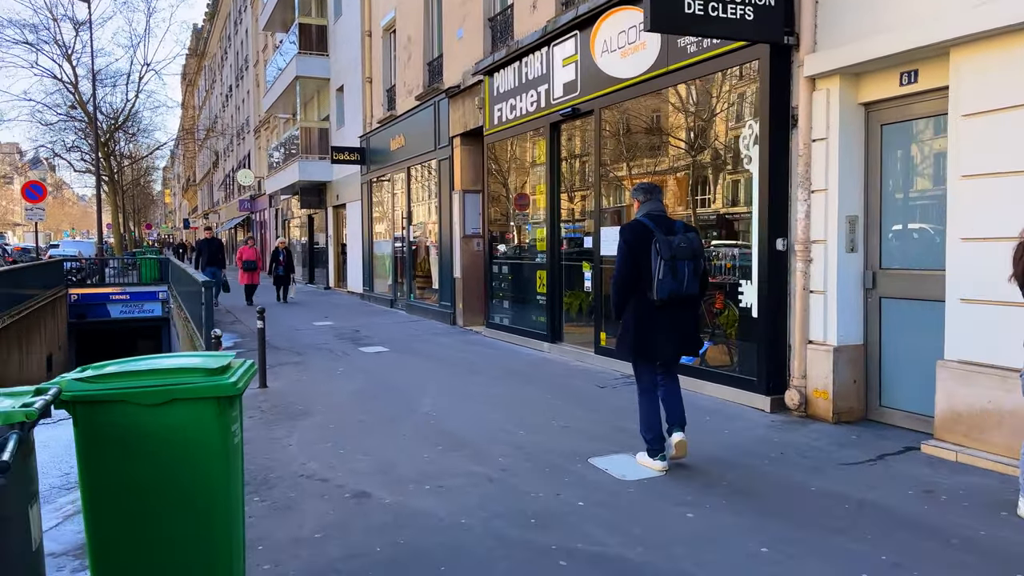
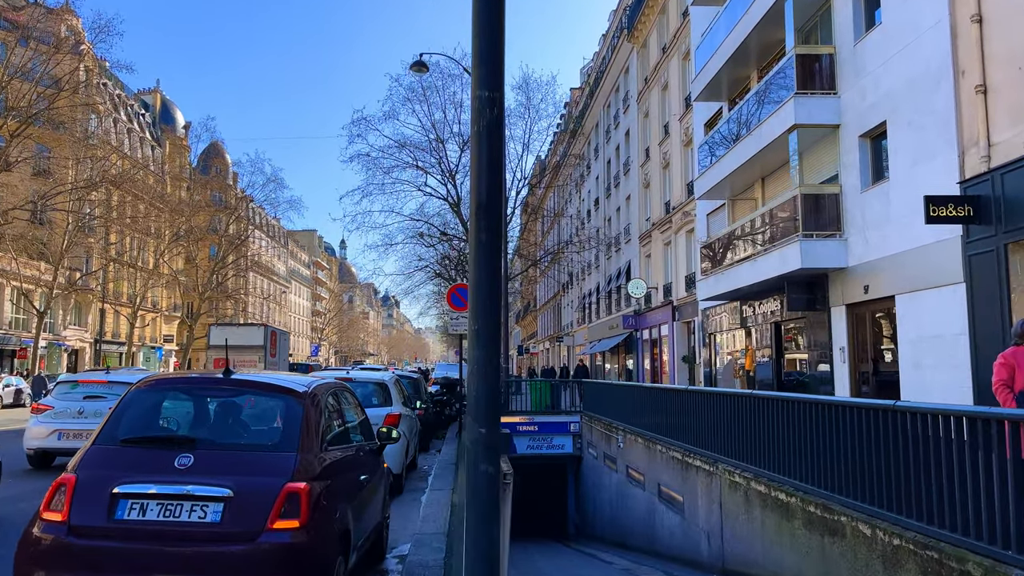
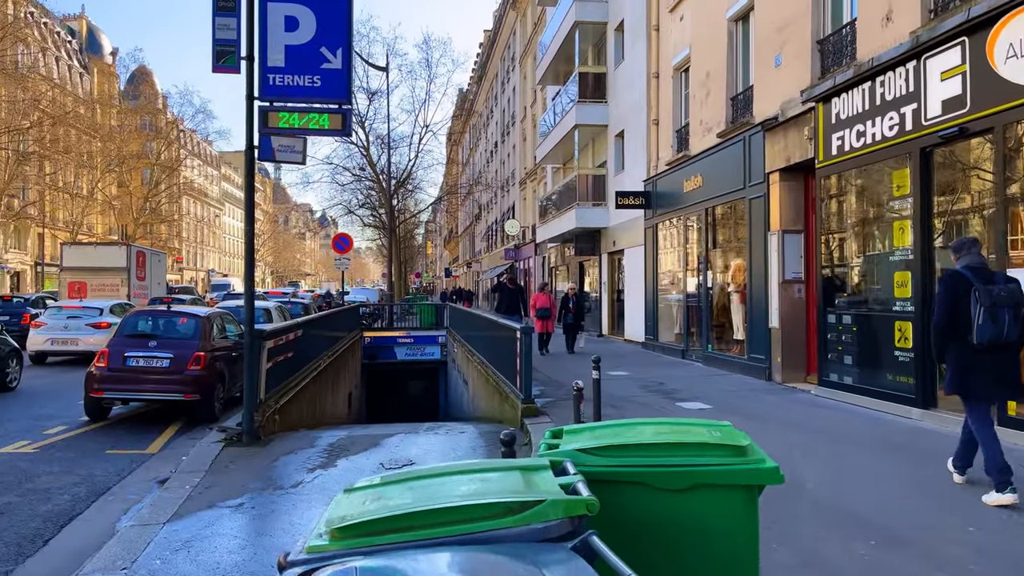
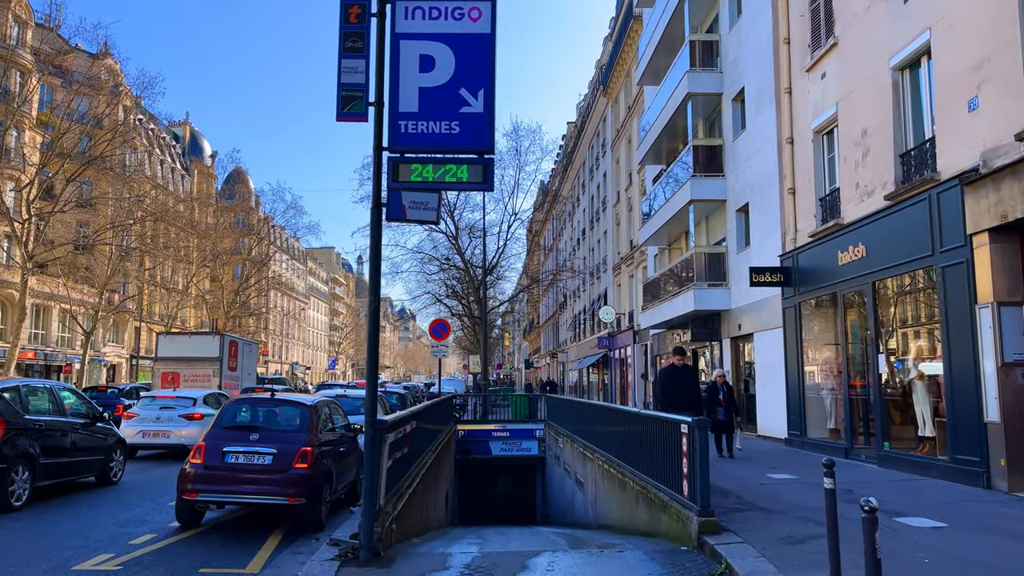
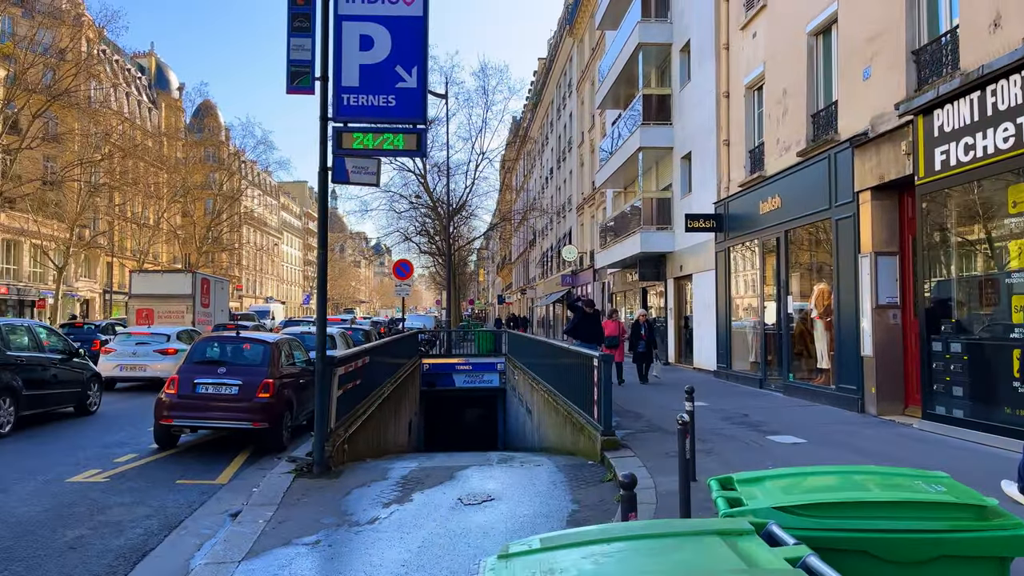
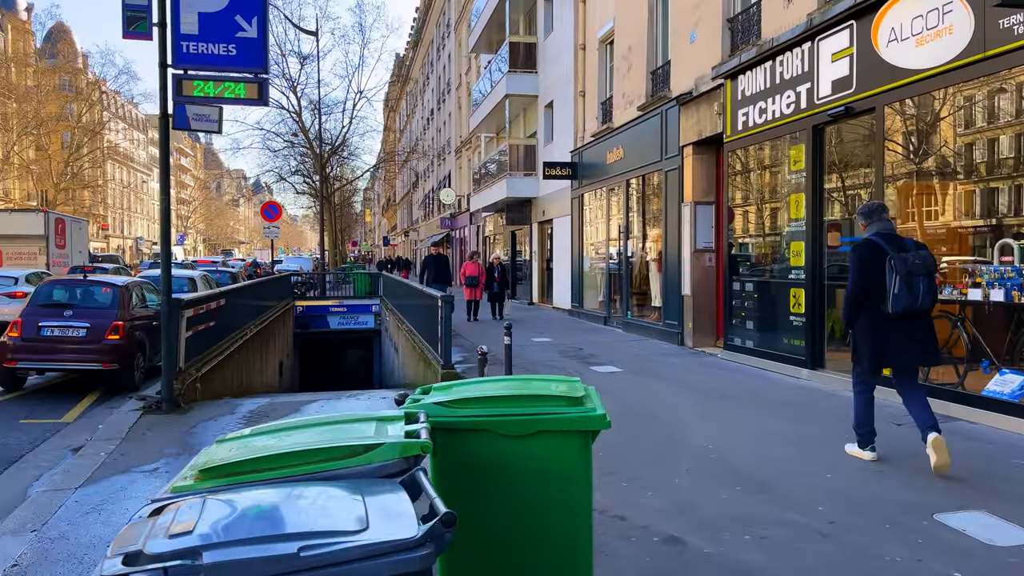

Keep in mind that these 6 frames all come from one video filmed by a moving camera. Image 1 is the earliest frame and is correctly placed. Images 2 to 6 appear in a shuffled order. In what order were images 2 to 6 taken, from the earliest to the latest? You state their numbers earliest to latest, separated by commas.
6, 3, 5, 4, 2
